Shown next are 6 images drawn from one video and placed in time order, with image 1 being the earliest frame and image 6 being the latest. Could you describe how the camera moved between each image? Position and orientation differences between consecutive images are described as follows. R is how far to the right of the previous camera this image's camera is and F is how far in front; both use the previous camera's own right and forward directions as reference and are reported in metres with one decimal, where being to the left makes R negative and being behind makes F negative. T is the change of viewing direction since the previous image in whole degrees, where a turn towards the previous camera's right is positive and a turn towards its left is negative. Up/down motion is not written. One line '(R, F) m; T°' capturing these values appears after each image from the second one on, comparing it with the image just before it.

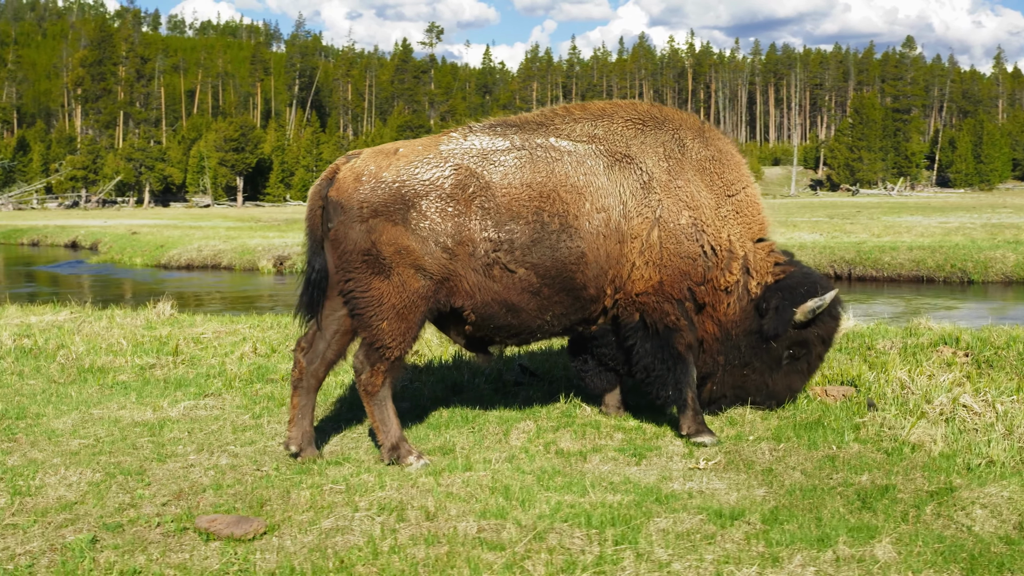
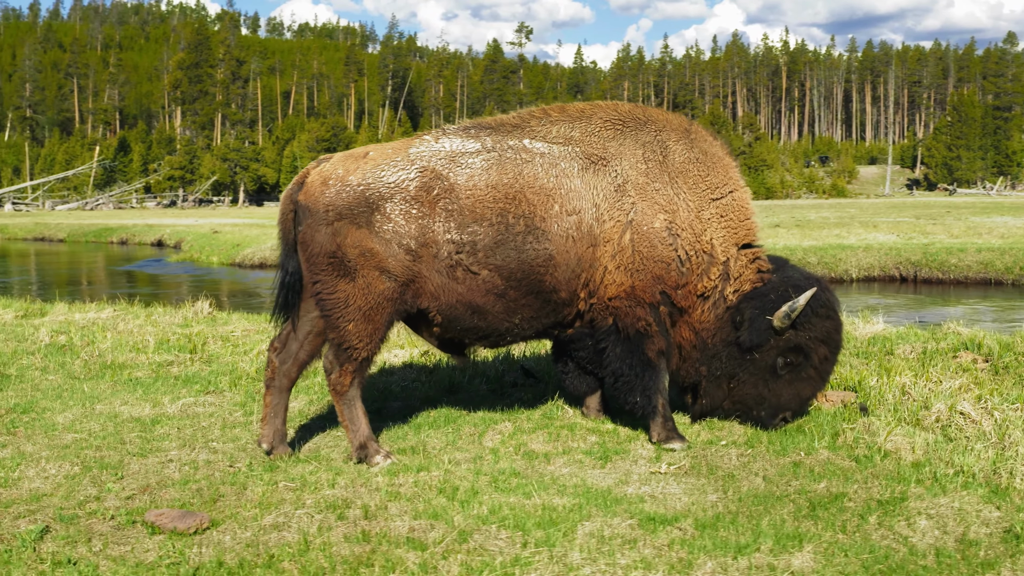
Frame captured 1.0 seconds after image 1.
(+0.6, 0.0) m; -5°
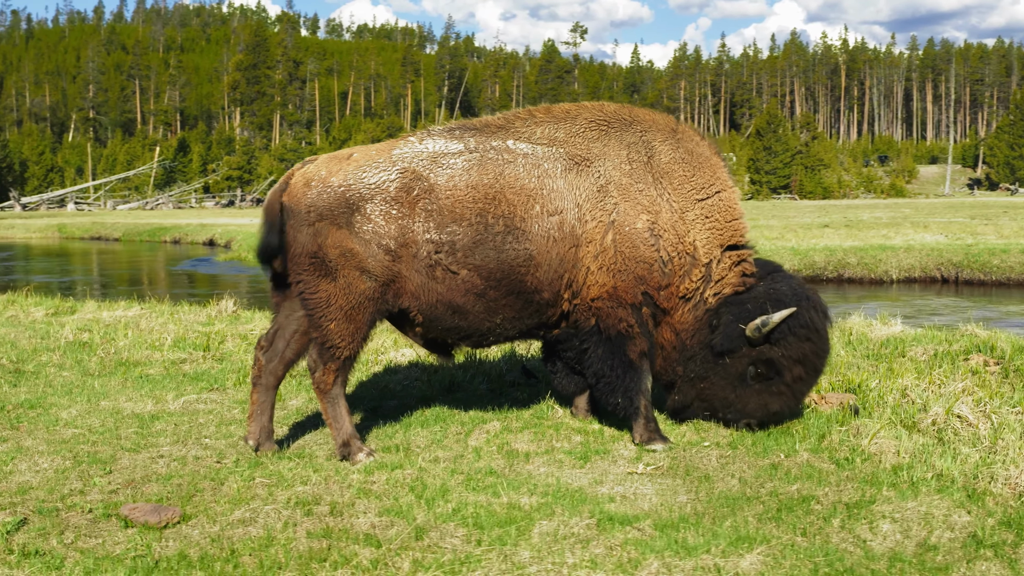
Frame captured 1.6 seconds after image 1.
(+0.4, 0.0) m; -3°
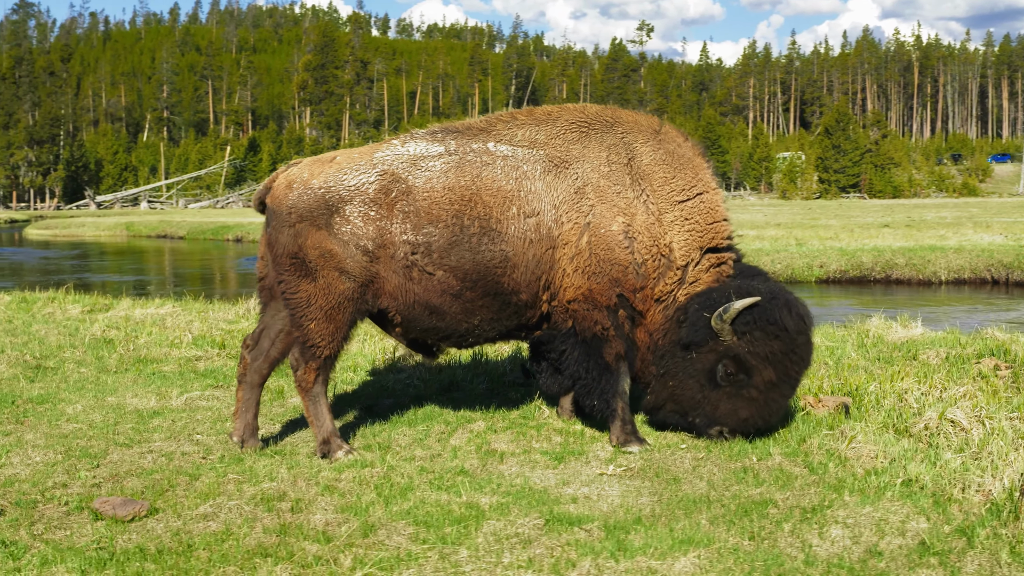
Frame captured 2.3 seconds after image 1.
(+0.4, 0.0) m; -4°
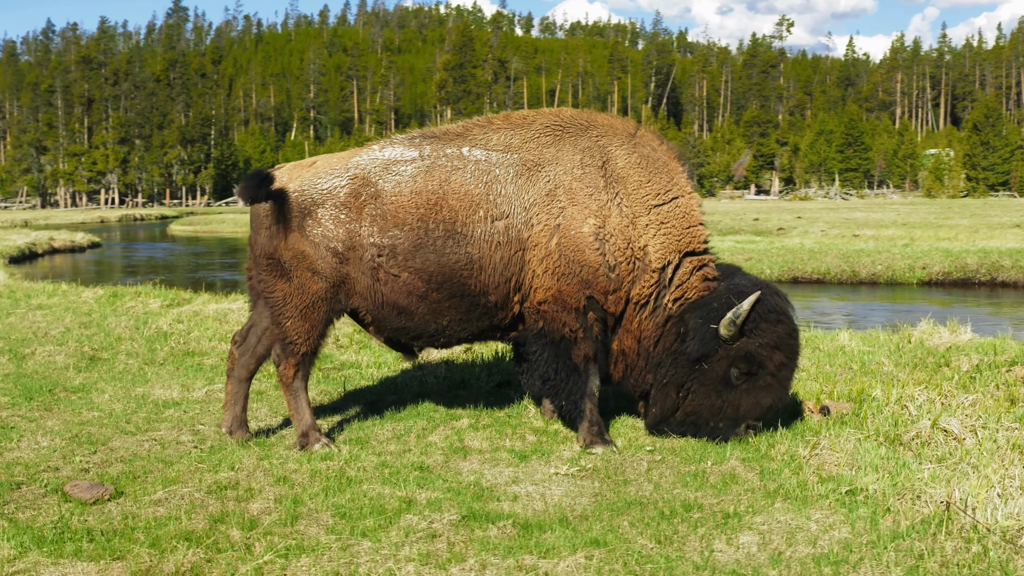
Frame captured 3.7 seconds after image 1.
(+0.8, -0.1) m; -7°
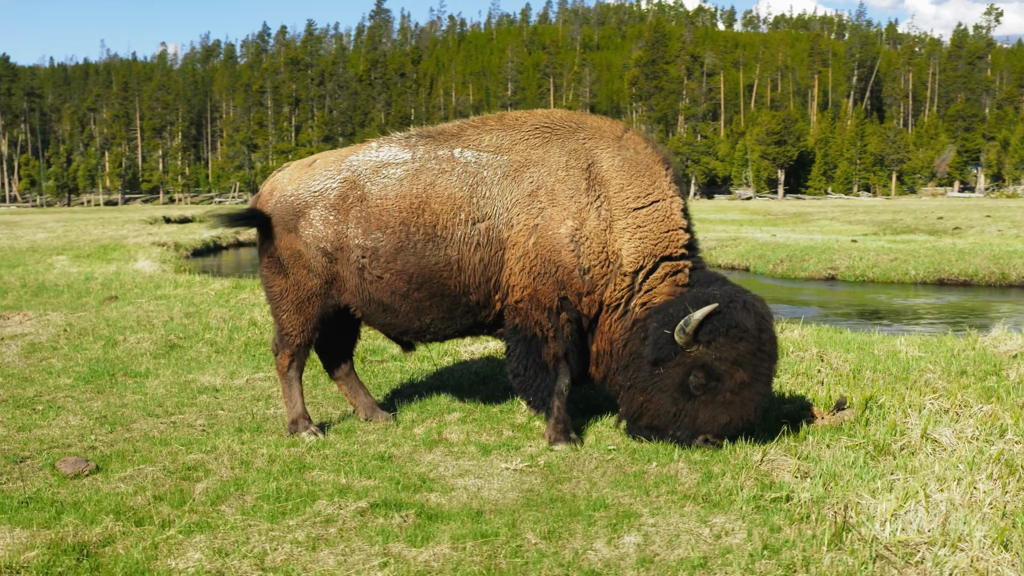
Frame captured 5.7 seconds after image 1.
(+1.1, 0.0) m; -10°
